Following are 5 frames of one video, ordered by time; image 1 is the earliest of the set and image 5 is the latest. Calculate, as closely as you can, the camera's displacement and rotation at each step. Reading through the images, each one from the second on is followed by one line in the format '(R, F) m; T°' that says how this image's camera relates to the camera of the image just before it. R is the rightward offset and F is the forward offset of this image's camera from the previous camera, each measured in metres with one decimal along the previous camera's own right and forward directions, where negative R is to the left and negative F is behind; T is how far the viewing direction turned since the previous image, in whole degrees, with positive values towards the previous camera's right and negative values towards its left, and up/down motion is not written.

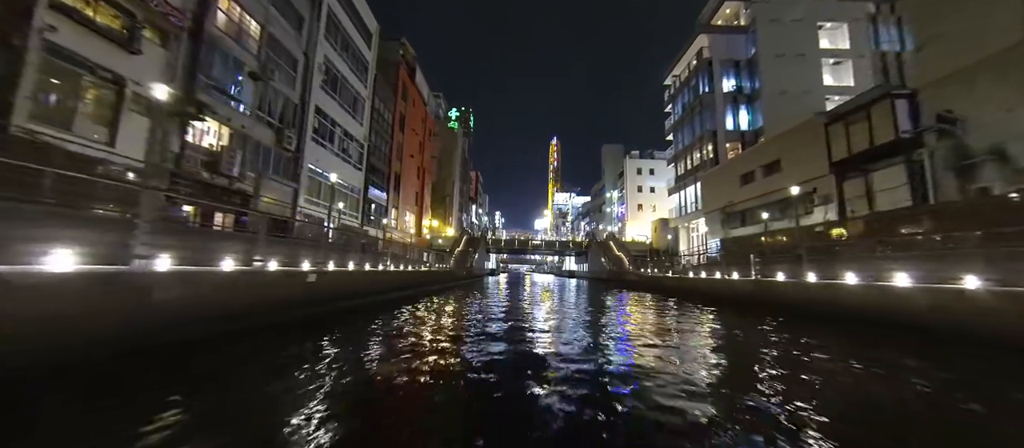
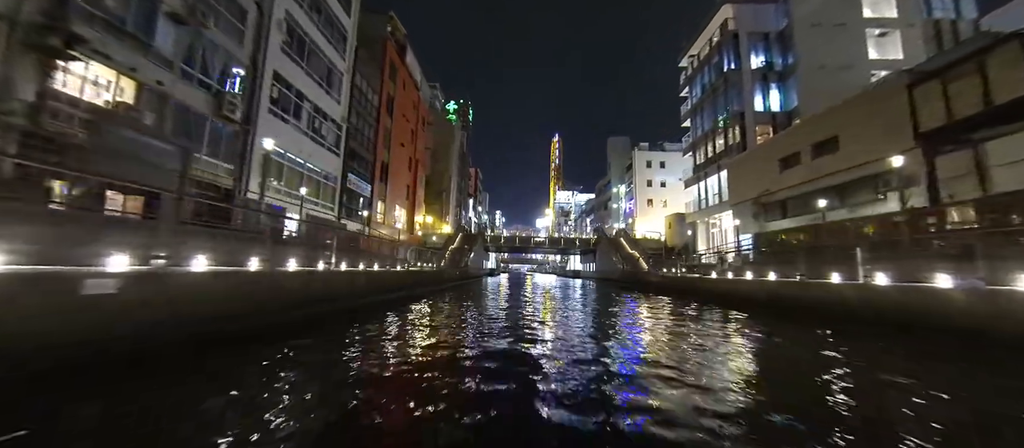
(0.0, +1.9) m; 0°
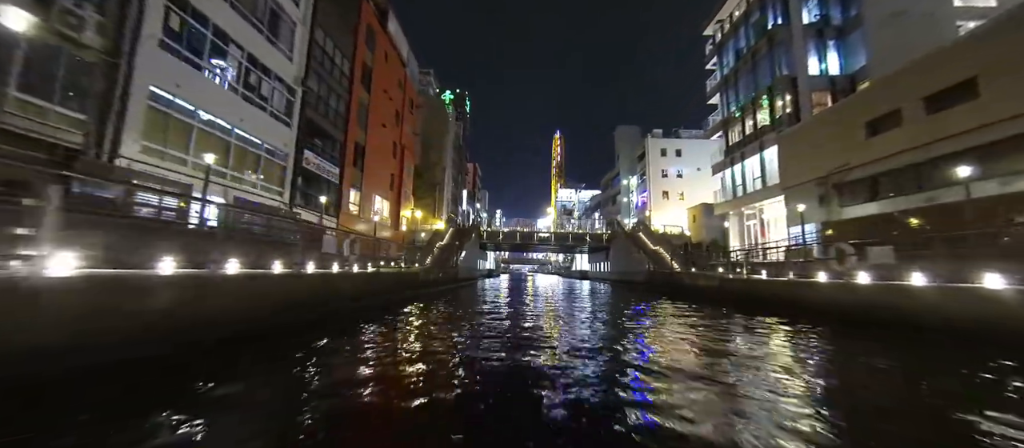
(0.0, +2.7) m; 0°
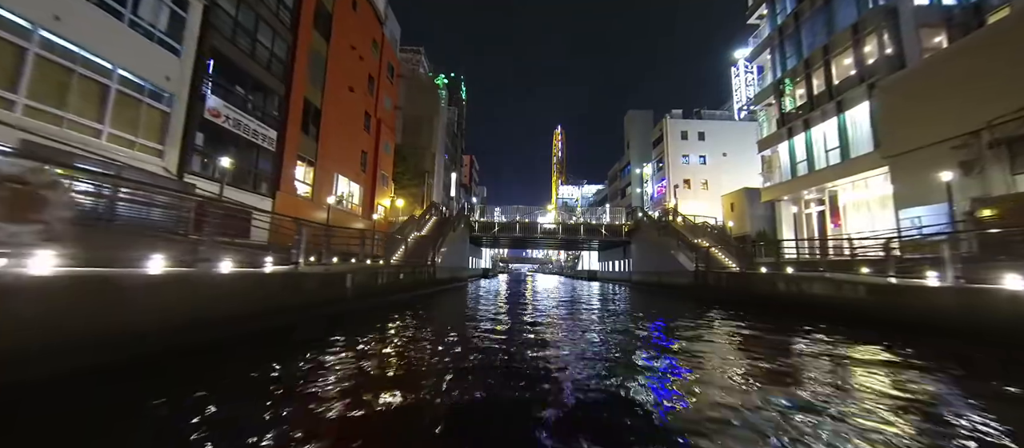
(0.0, +3.2) m; 0°
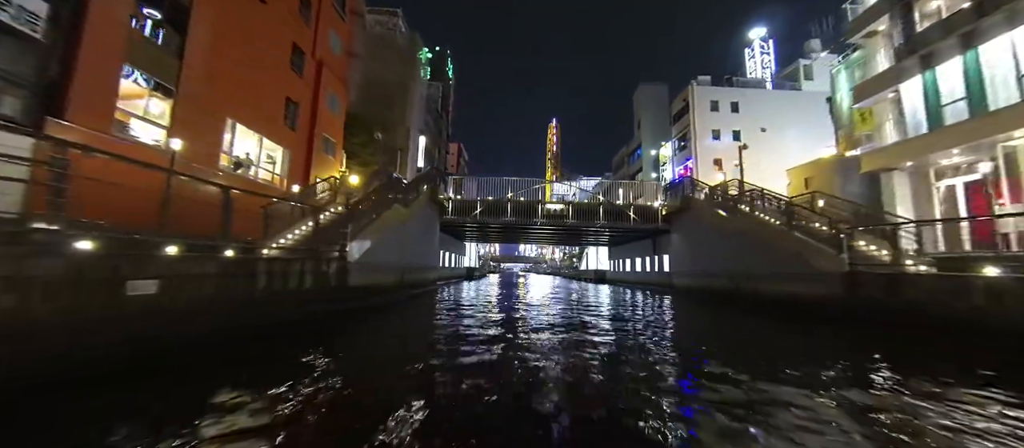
(+0.1, +4.2) m; +1°
